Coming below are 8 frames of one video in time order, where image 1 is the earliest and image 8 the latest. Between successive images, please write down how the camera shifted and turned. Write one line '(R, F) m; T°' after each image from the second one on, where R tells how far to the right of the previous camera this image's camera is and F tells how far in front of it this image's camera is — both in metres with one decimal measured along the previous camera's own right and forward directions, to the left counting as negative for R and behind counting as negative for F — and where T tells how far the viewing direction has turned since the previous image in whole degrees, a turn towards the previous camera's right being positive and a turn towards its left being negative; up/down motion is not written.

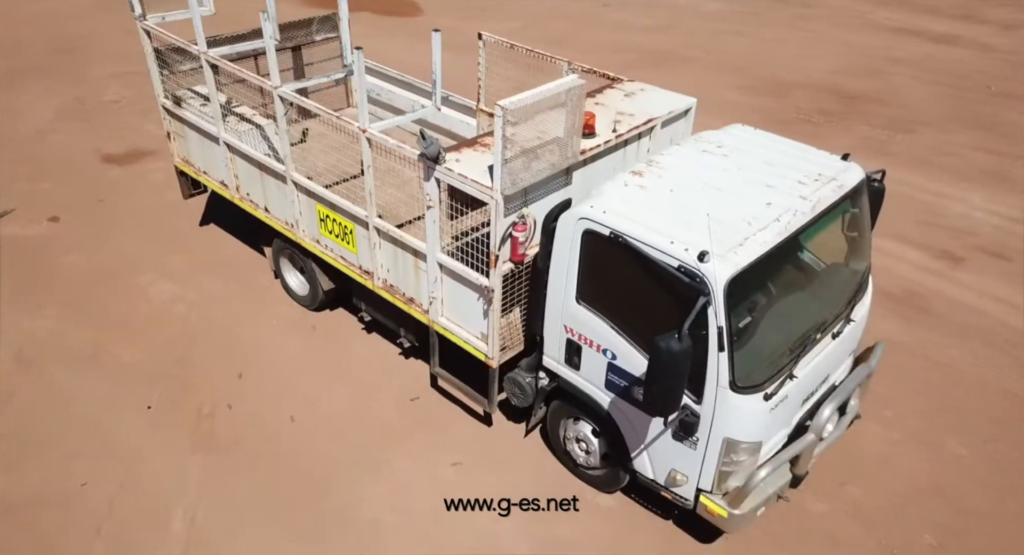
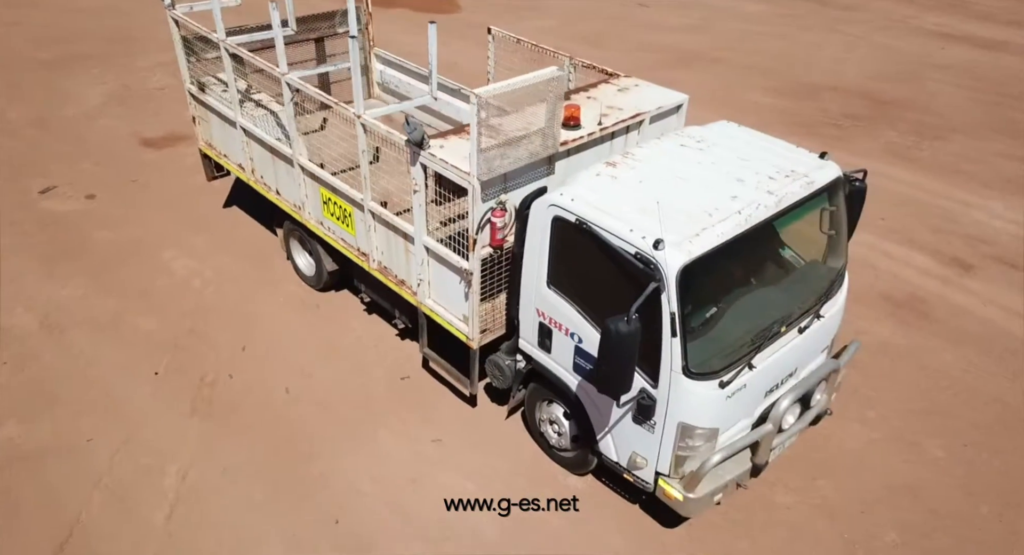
(+0.5, -0.2) m; -4°
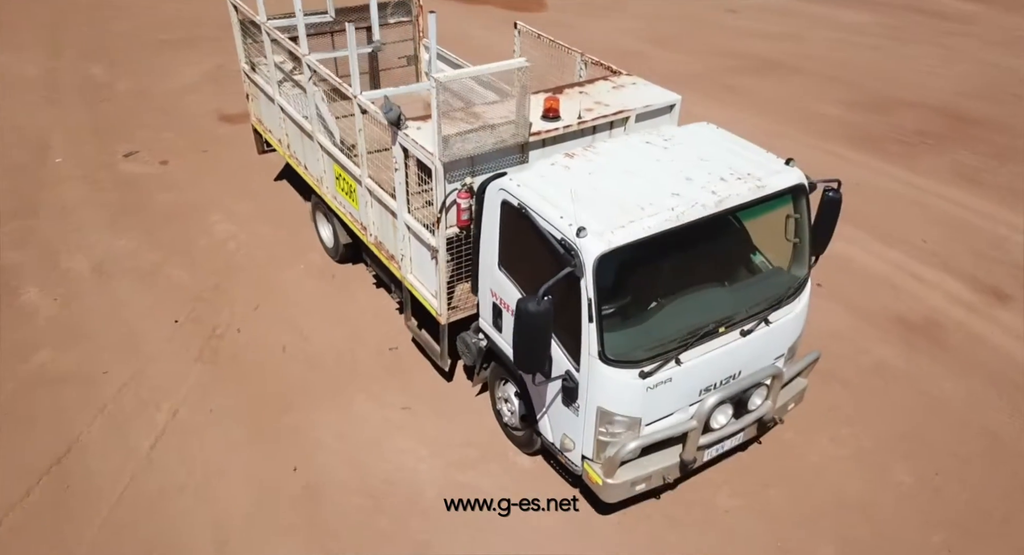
(+1.1, -0.2) m; -8°
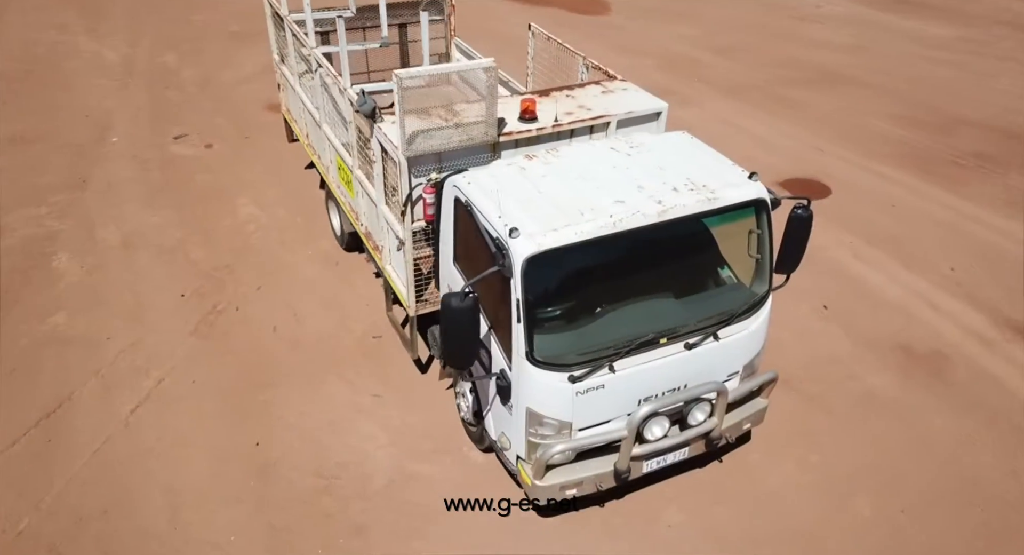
(+0.9, 0.0) m; -6°
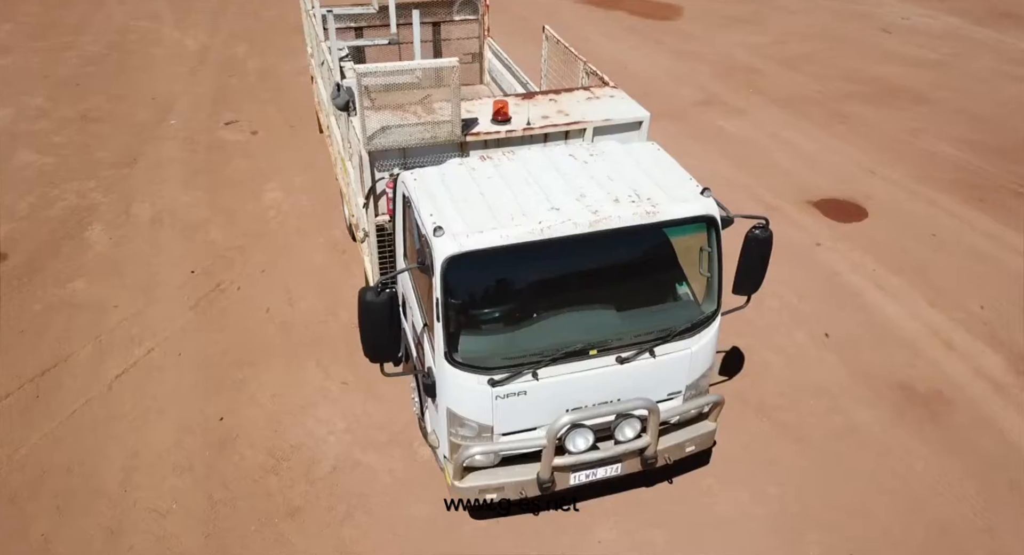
(+1.0, +0.1) m; -7°
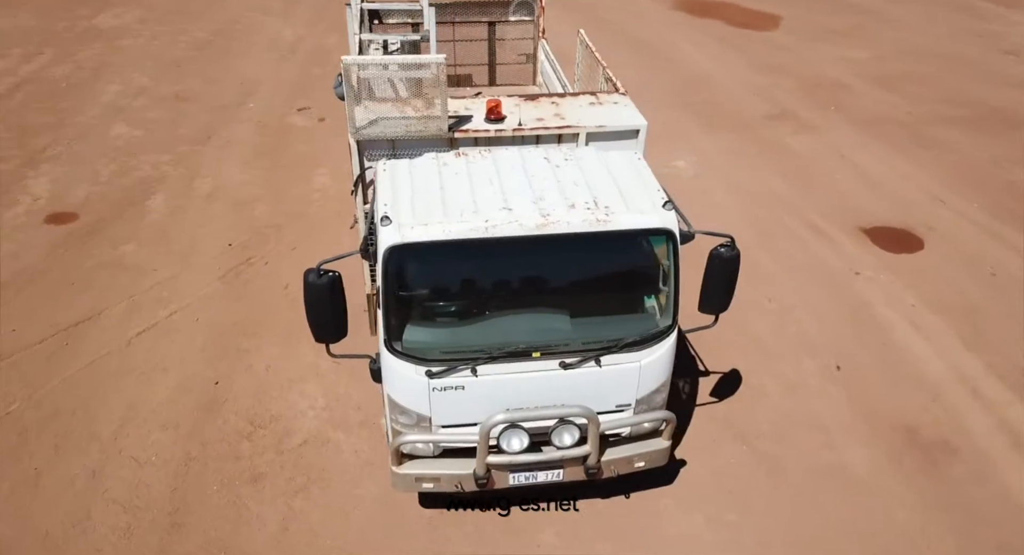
(+1.0, 0.0) m; -8°
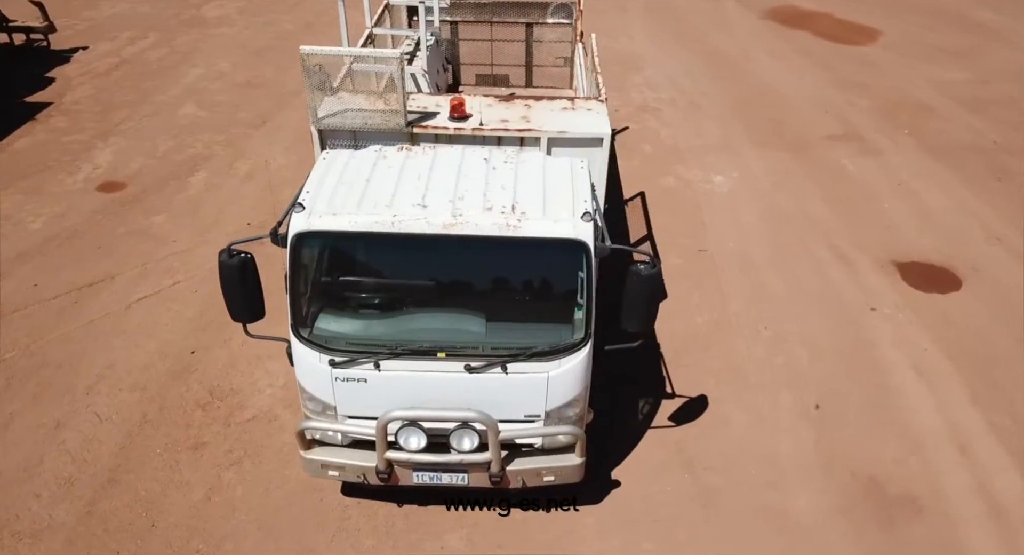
(+1.2, +0.1) m; -8°
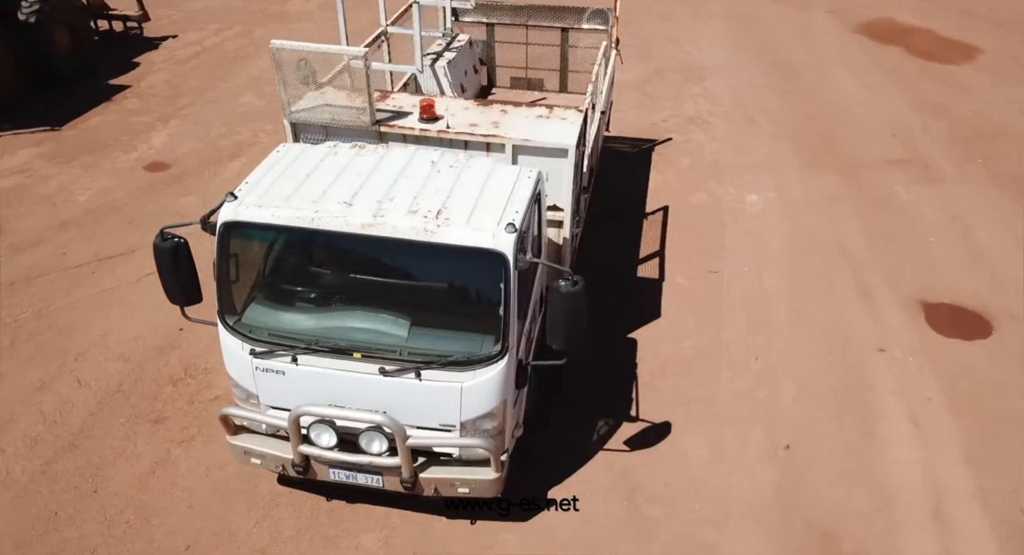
(+1.1, +0.2) m; -8°
